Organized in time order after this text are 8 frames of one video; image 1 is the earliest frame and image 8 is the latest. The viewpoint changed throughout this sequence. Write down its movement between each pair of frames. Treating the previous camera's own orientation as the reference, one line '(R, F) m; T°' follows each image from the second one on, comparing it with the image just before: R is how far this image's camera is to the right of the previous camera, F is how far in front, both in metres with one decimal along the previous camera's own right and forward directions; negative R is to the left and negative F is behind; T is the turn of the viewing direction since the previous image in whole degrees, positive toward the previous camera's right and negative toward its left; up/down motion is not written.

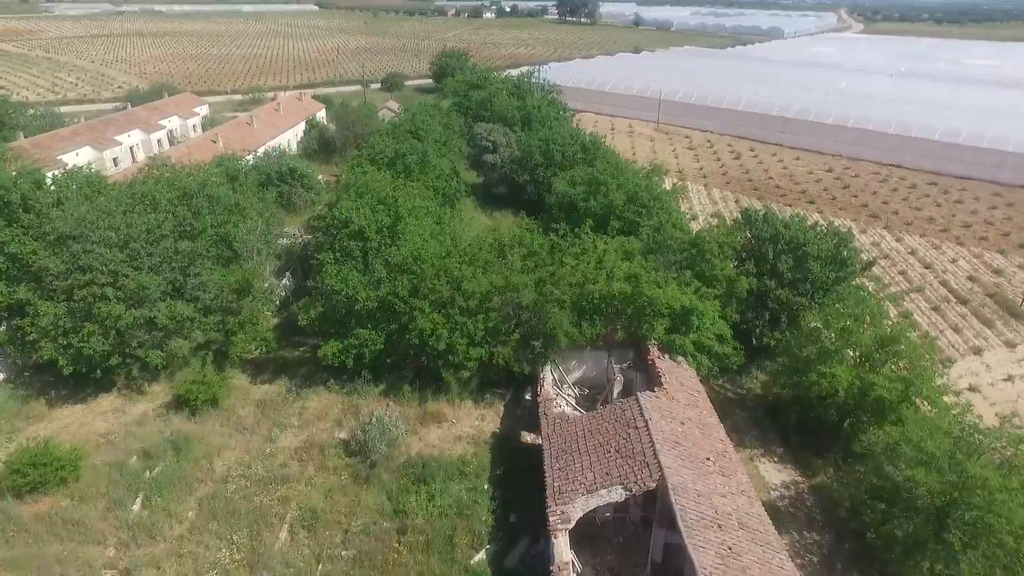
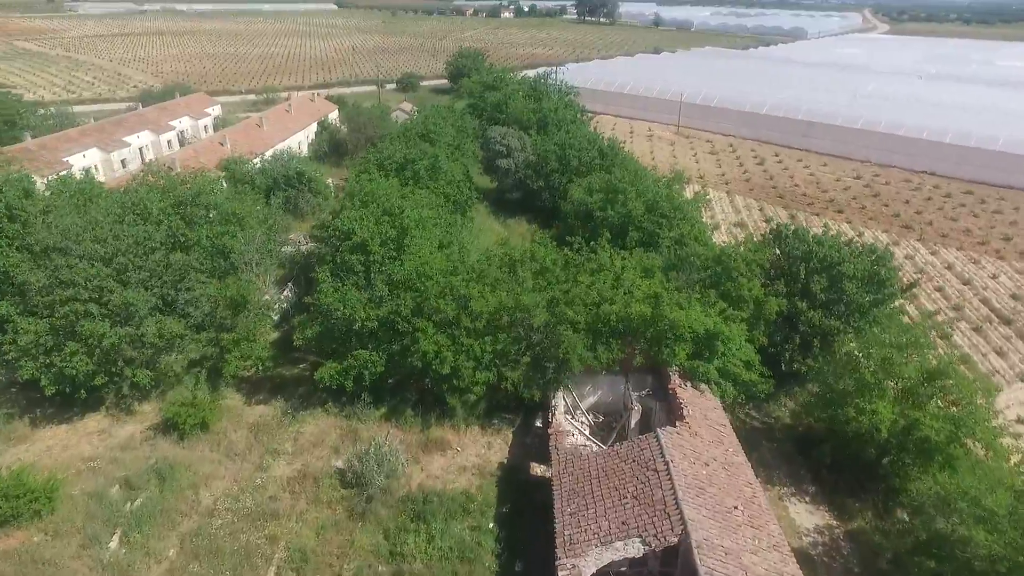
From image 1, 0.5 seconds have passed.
(+0.1, +1.3) m; -1°
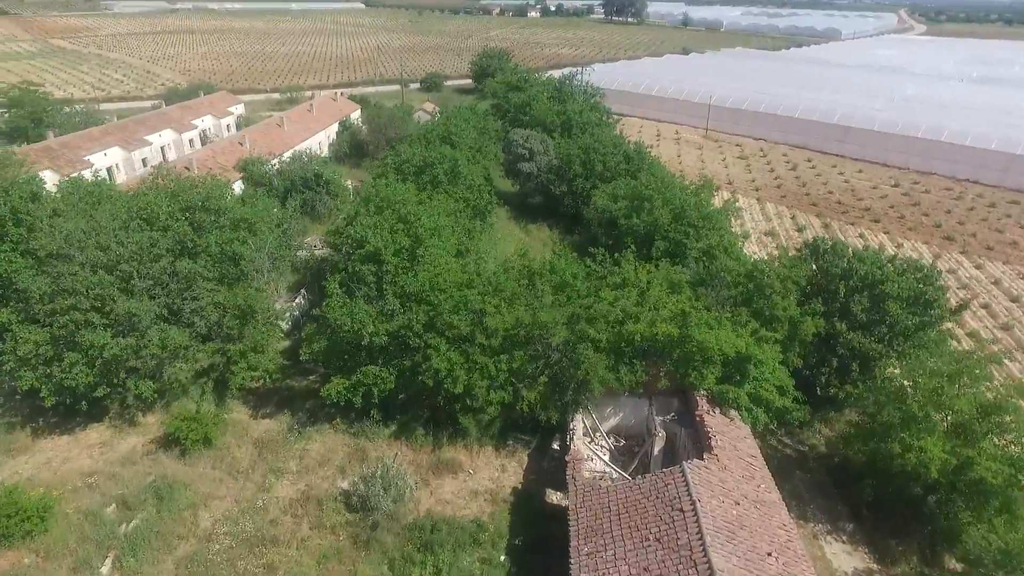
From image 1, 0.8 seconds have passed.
(+0.1, +1.0) m; -2°
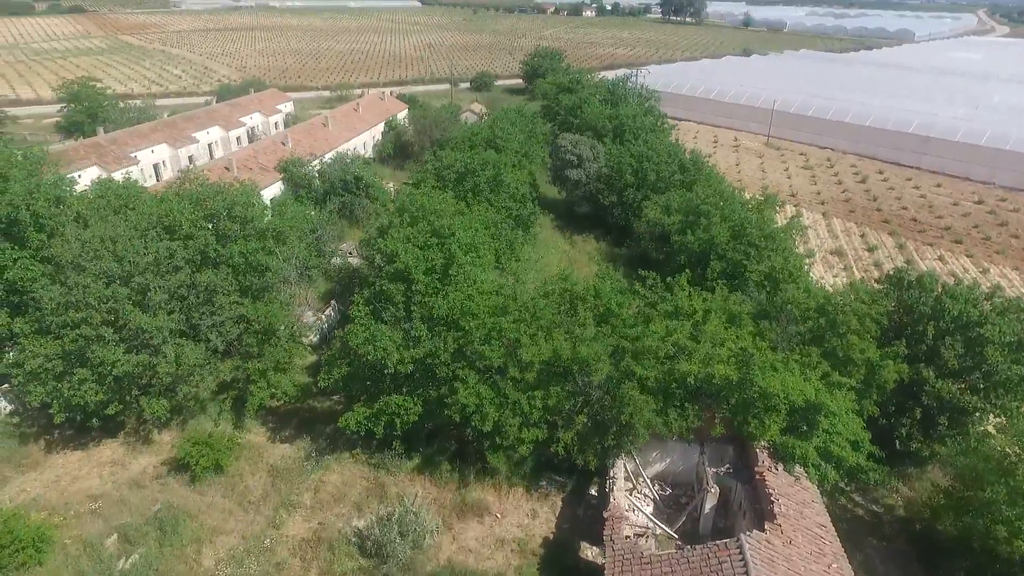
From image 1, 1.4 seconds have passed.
(+0.1, +1.6) m; -4°
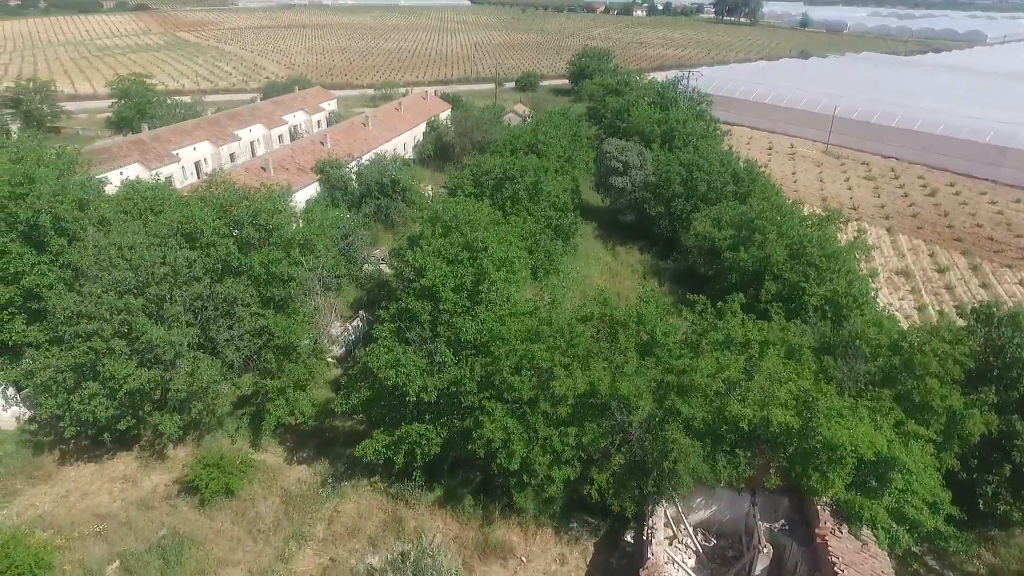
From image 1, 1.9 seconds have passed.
(+0.1, +1.3) m; -4°
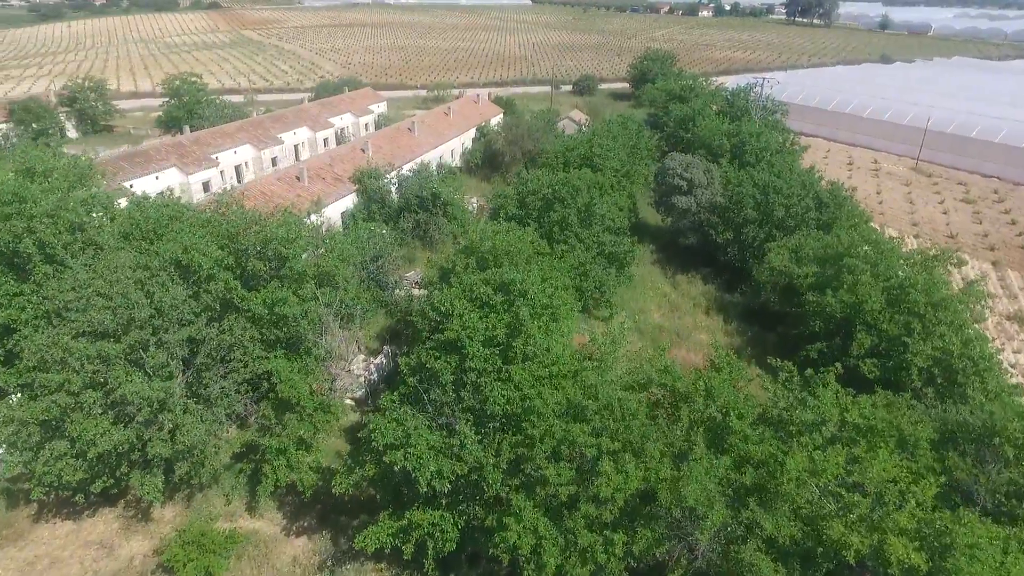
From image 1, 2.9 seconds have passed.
(+0.1, +2.7) m; -5°
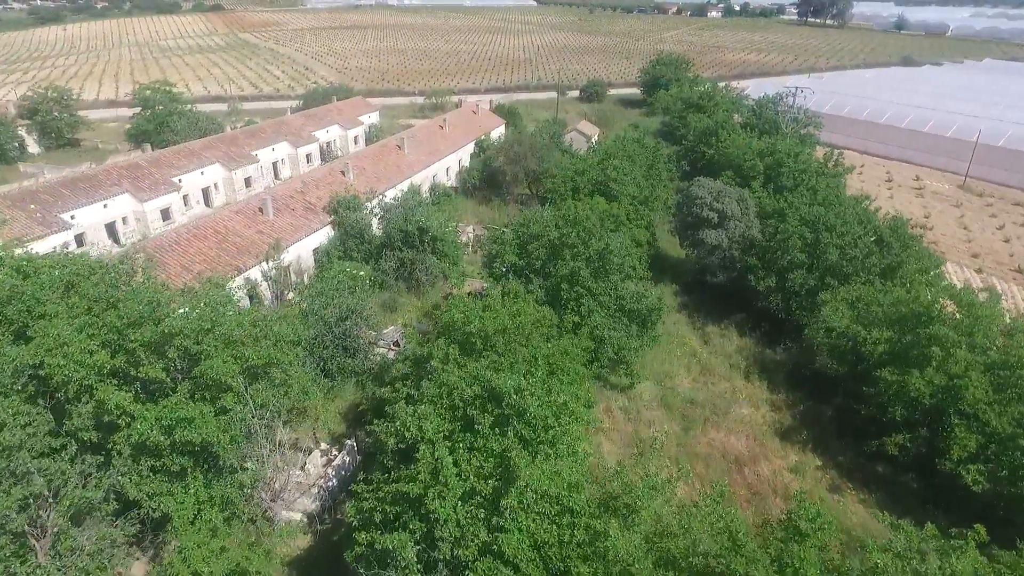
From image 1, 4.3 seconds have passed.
(+0.2, +4.2) m; 0°
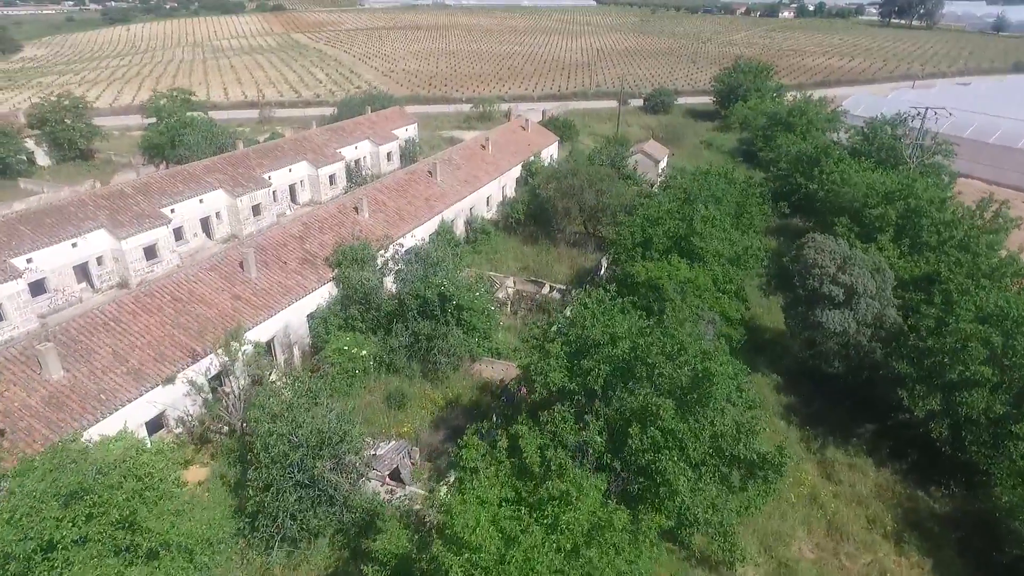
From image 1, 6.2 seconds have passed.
(0.0, +5.9) m; -4°
